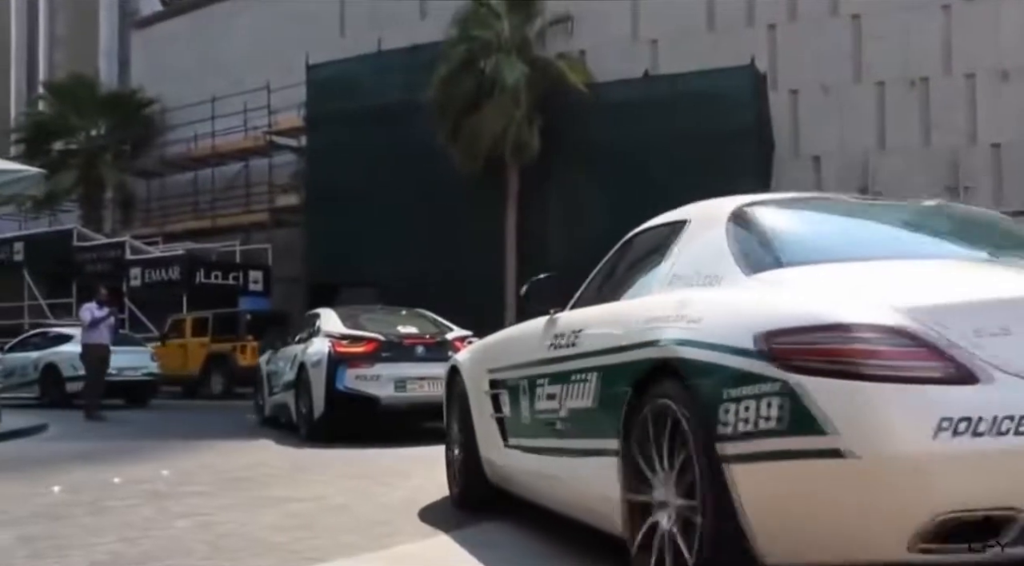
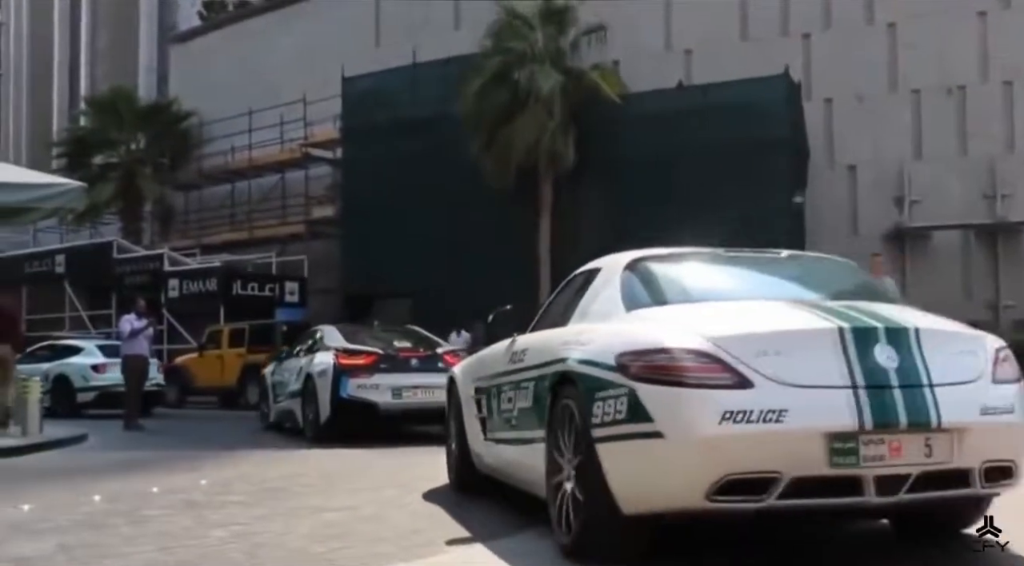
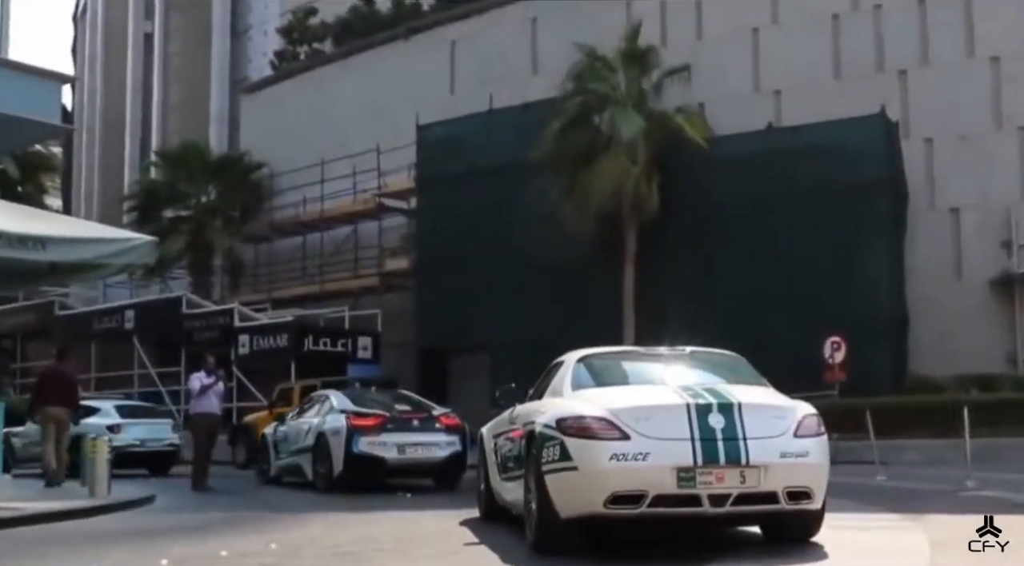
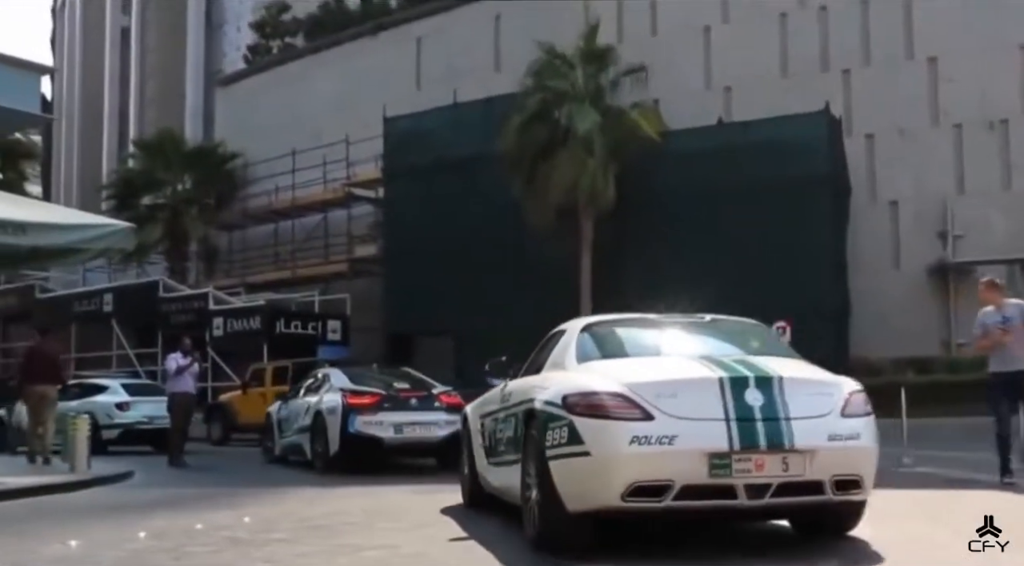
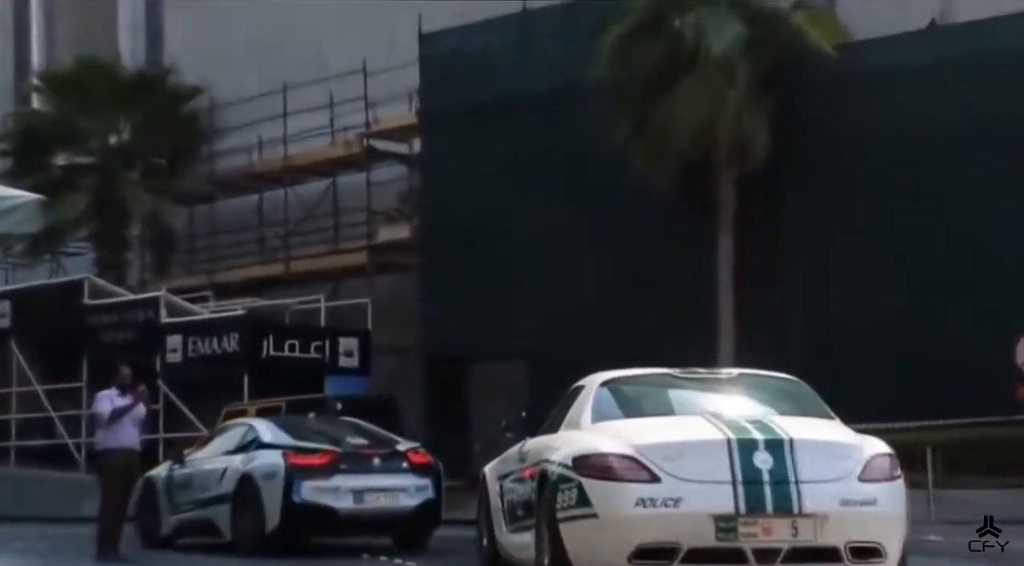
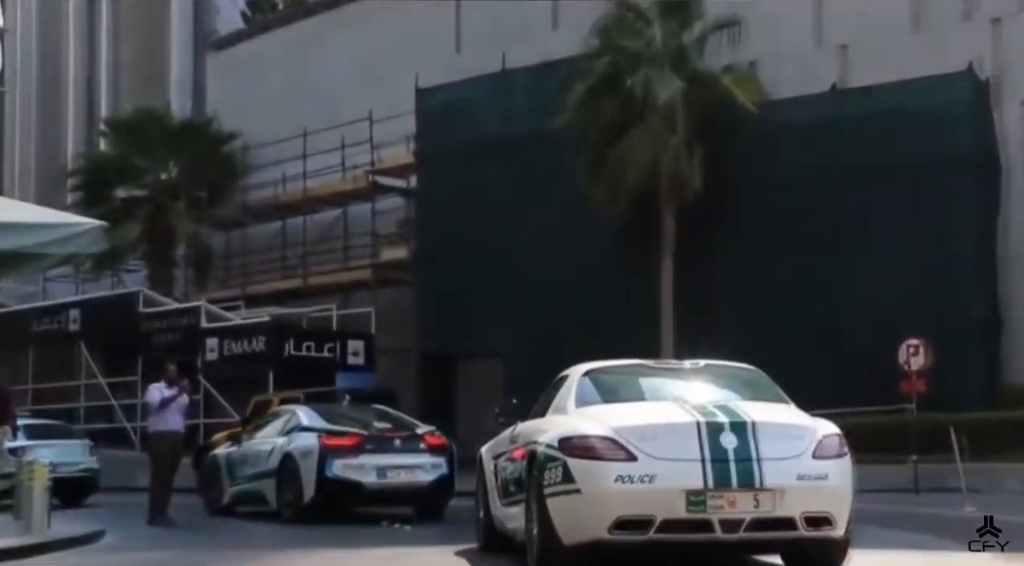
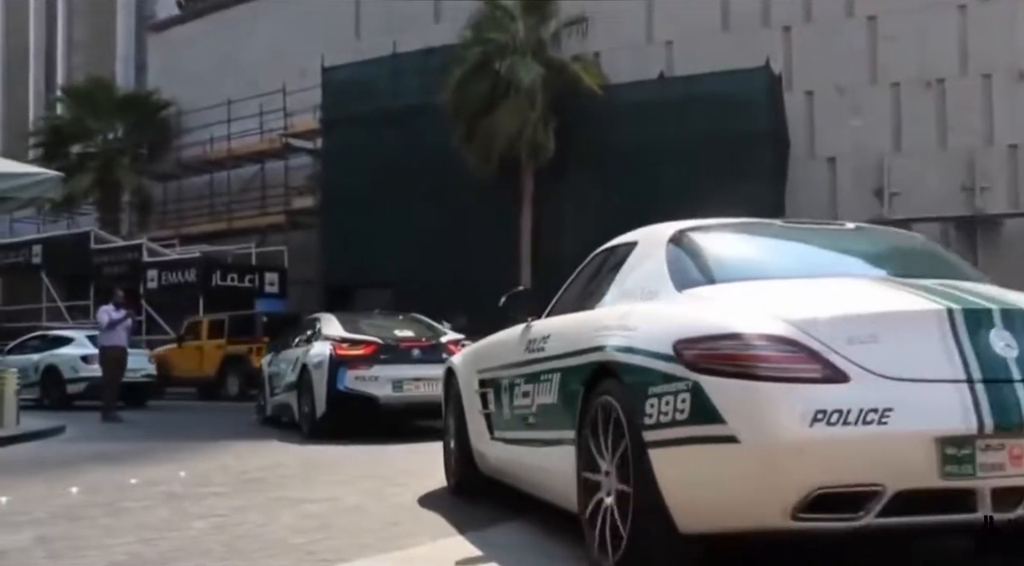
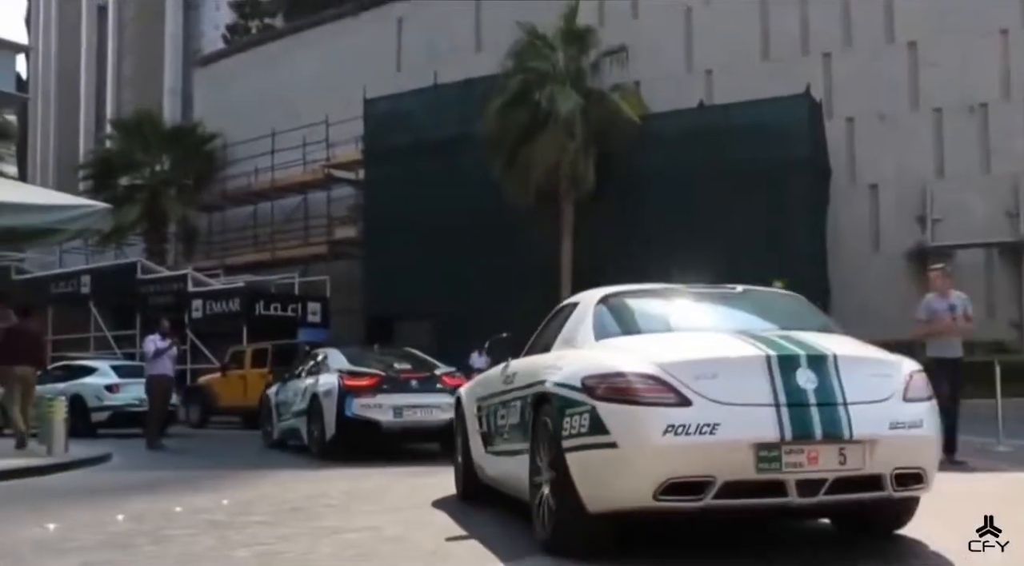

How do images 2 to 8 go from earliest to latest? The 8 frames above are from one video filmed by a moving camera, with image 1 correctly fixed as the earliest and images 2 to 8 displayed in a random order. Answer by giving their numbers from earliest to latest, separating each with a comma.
7, 2, 8, 4, 3, 6, 5
